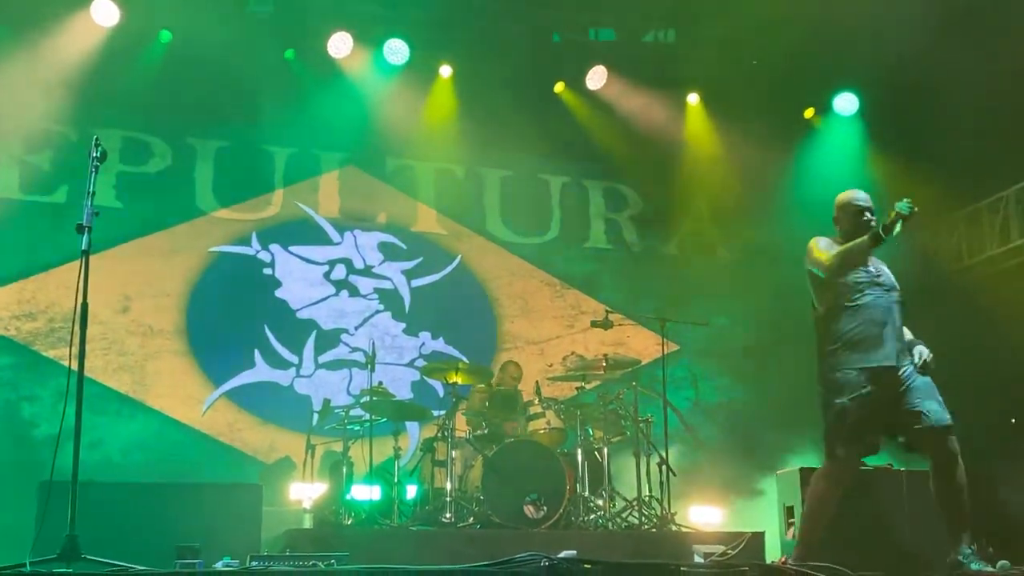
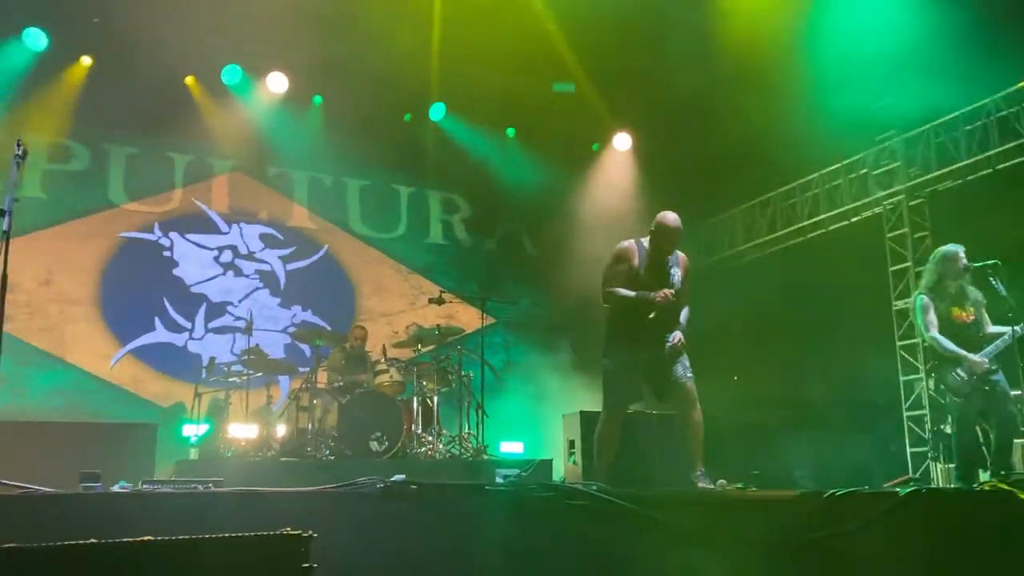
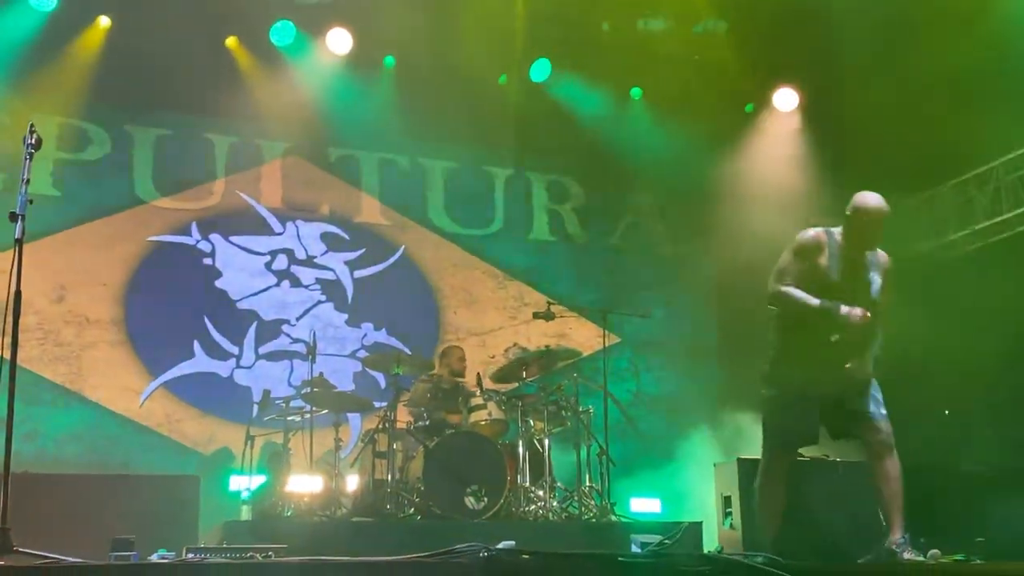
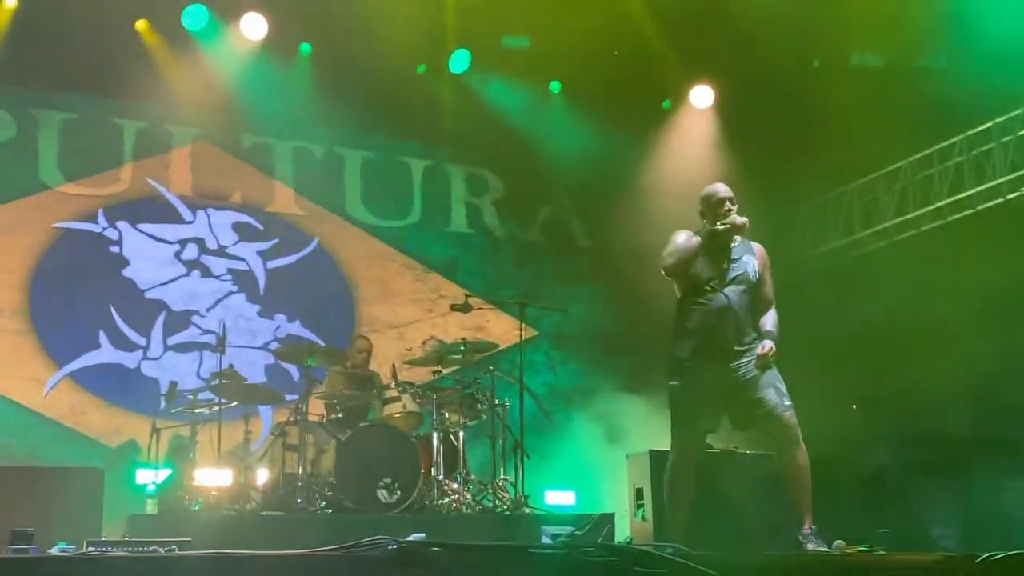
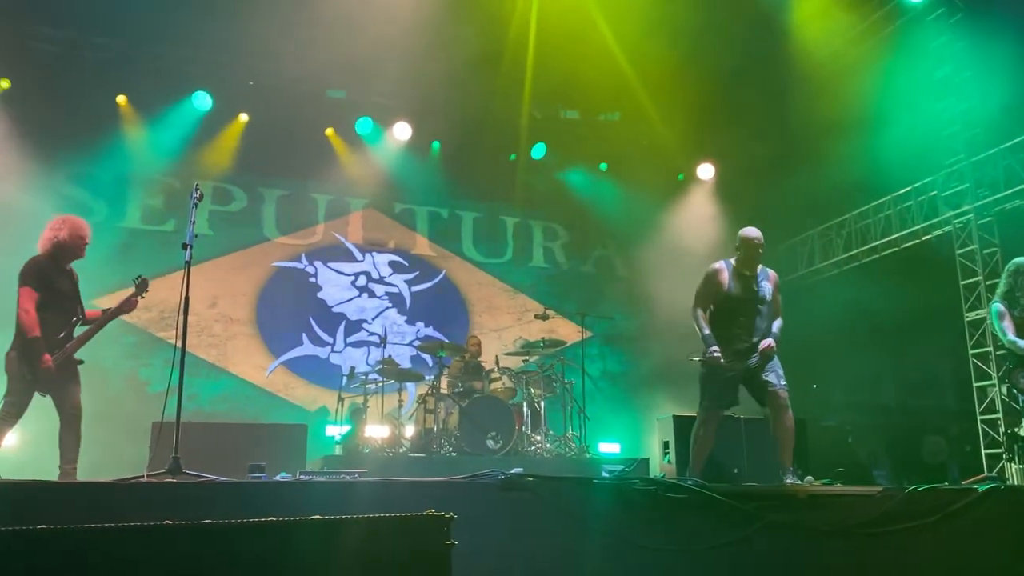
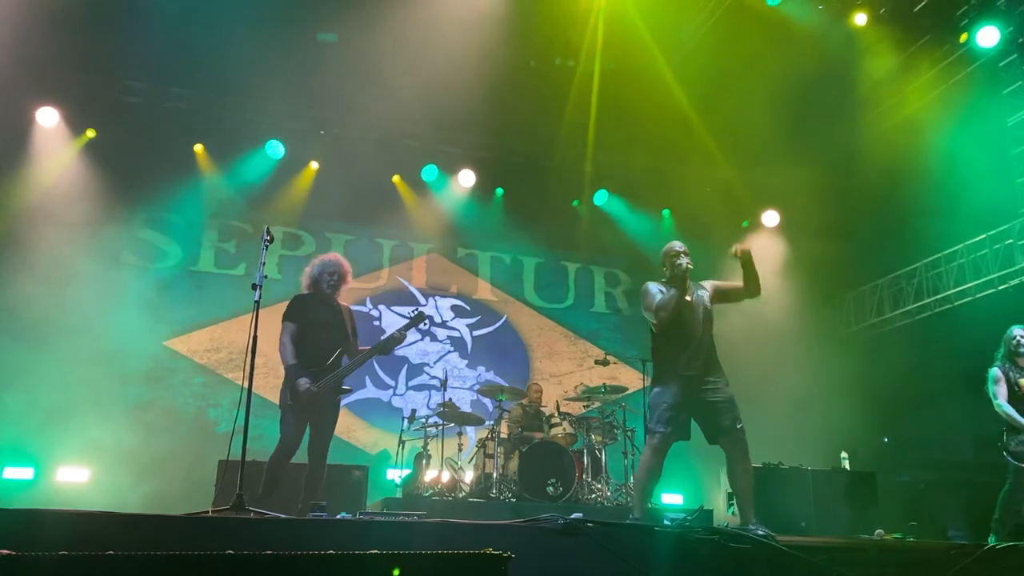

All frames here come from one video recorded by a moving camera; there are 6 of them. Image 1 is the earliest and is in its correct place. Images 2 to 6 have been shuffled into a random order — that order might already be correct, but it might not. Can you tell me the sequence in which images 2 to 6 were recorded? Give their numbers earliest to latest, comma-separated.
3, 4, 2, 5, 6
